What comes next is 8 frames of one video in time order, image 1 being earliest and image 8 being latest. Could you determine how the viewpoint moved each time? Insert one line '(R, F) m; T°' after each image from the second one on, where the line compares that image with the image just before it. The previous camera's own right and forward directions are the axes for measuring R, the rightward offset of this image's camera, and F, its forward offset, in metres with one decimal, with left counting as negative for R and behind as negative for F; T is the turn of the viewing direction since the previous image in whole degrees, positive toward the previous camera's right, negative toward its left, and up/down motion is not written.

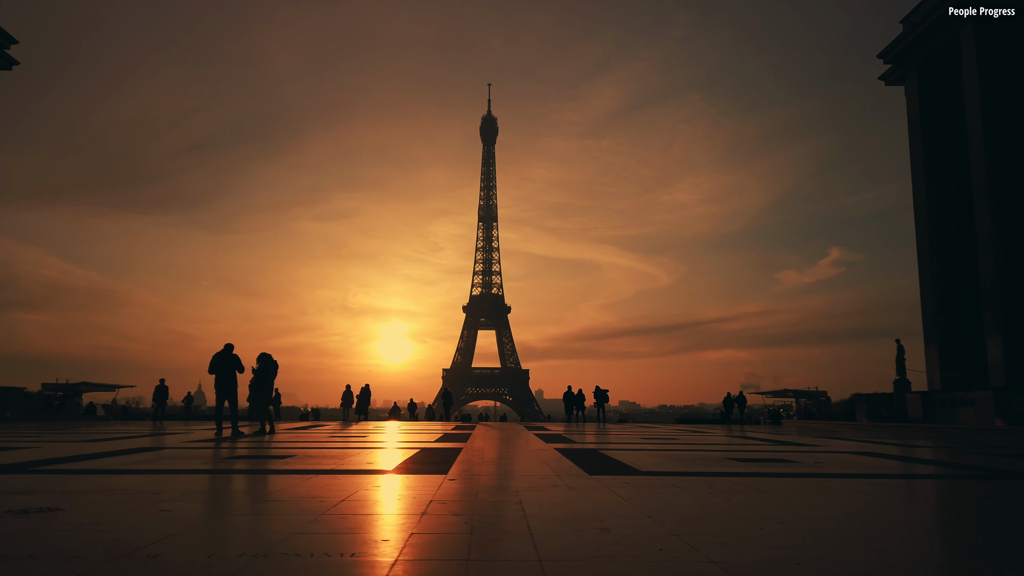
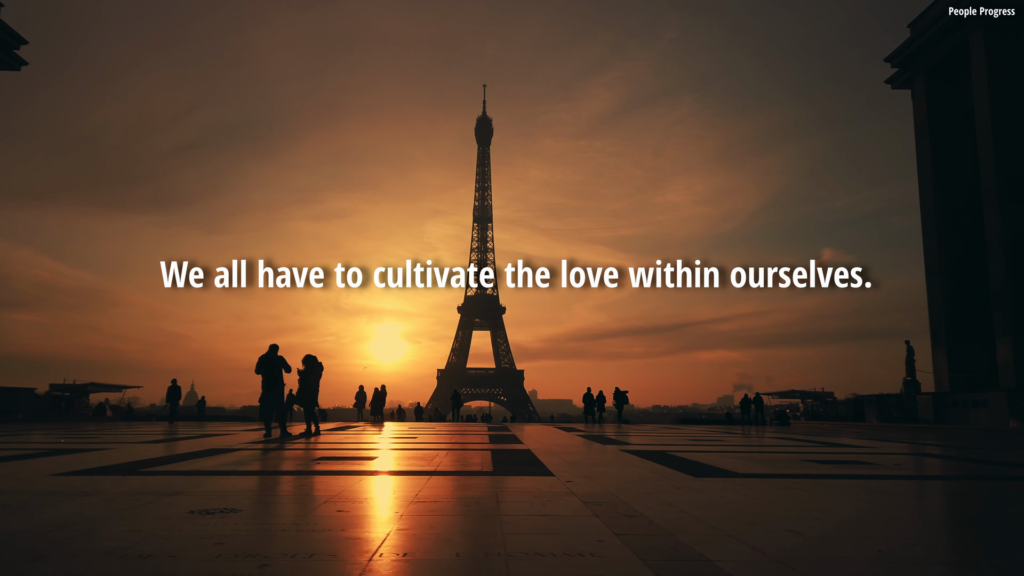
(-0.9, -0.1) m; +1°
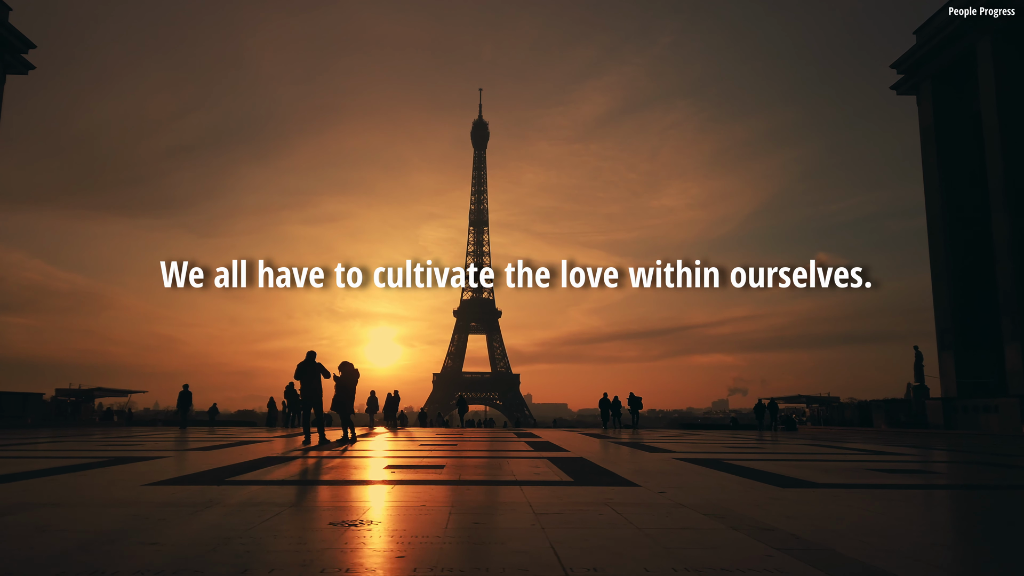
(-0.8, 0.0) m; 0°
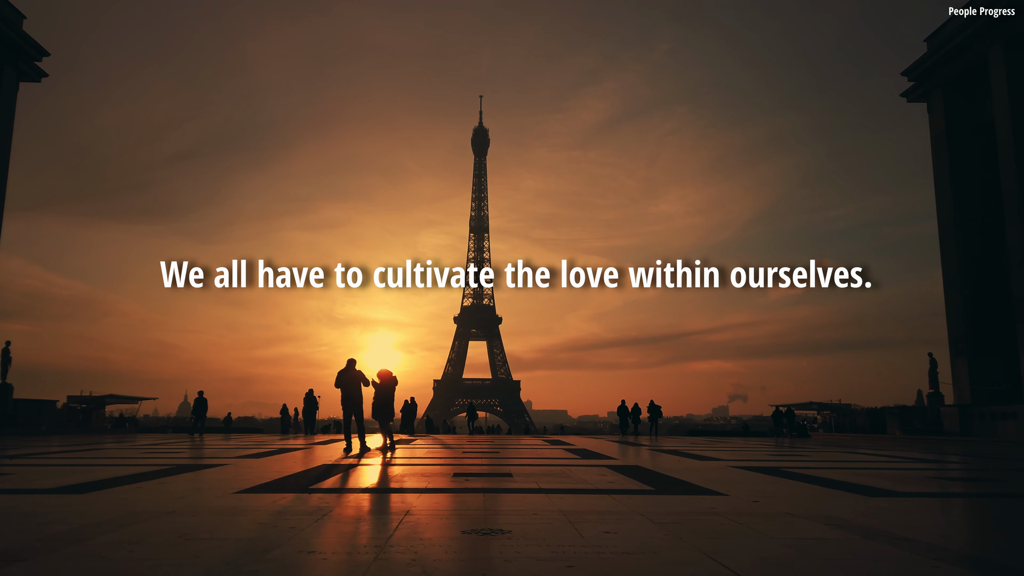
(-0.7, 0.0) m; 0°
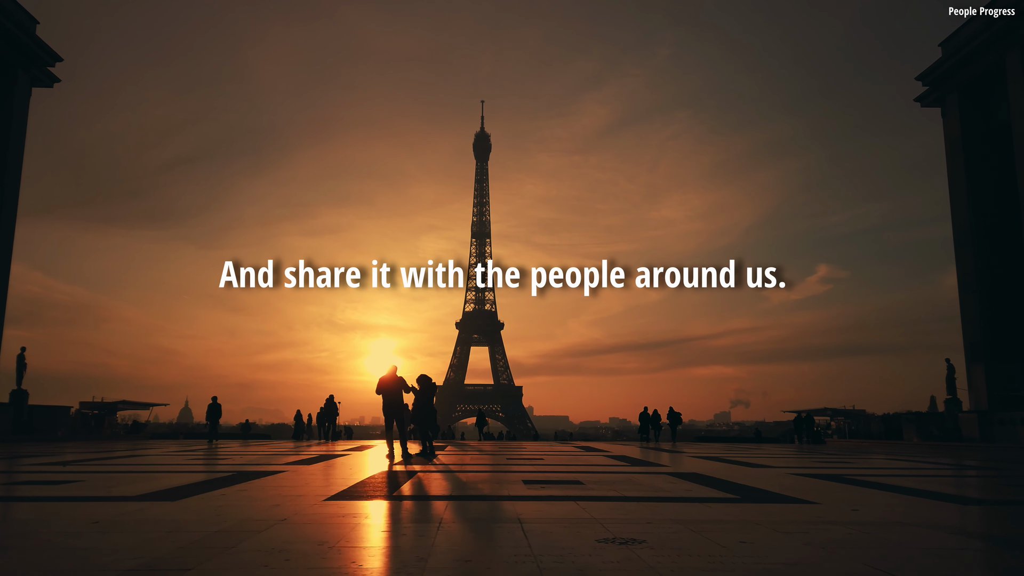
(-0.7, +0.1) m; 0°
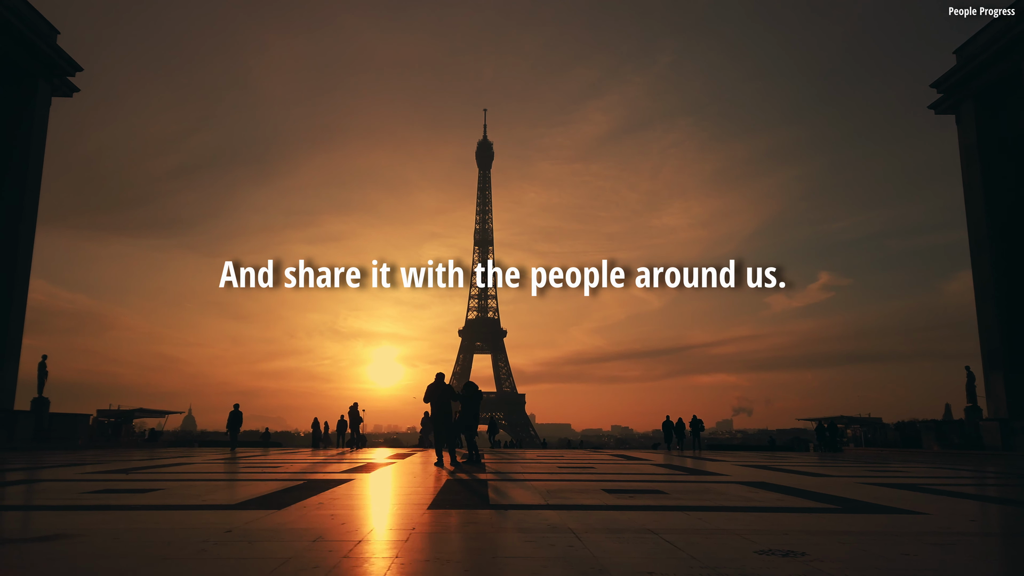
(-0.8, 0.0) m; 0°
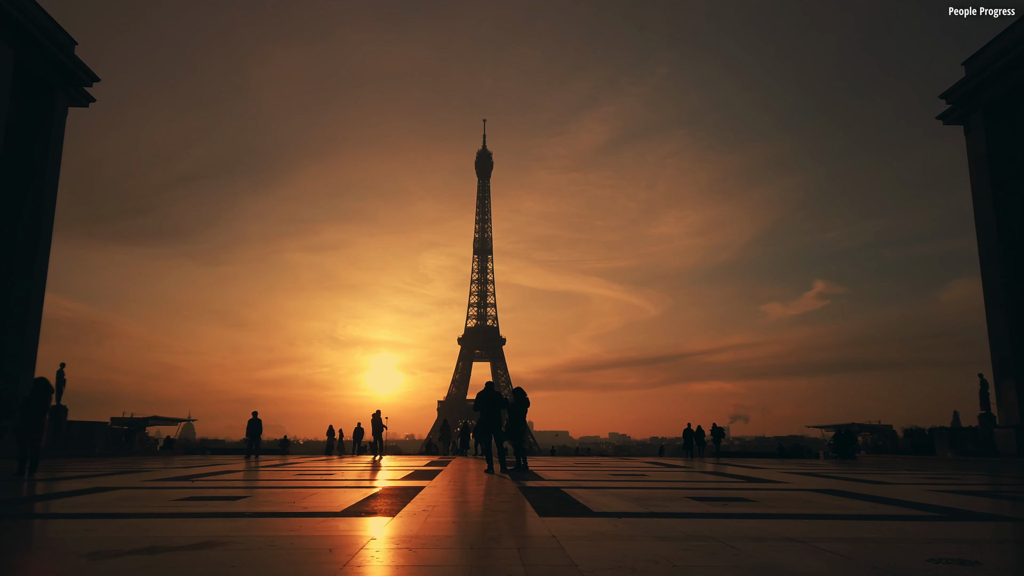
(-0.9, -0.2) m; 0°
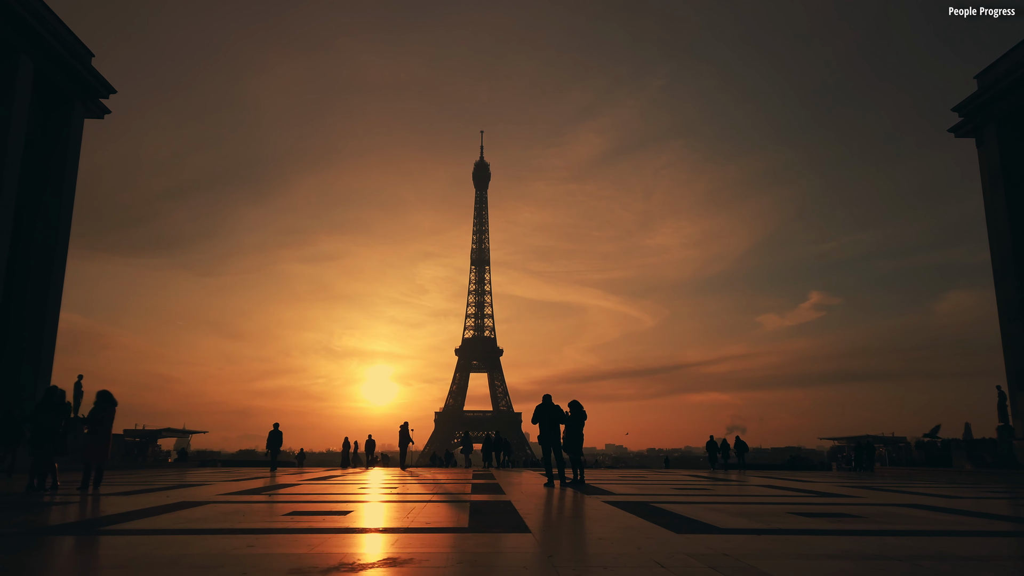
(-1.1, 0.0) m; 0°
